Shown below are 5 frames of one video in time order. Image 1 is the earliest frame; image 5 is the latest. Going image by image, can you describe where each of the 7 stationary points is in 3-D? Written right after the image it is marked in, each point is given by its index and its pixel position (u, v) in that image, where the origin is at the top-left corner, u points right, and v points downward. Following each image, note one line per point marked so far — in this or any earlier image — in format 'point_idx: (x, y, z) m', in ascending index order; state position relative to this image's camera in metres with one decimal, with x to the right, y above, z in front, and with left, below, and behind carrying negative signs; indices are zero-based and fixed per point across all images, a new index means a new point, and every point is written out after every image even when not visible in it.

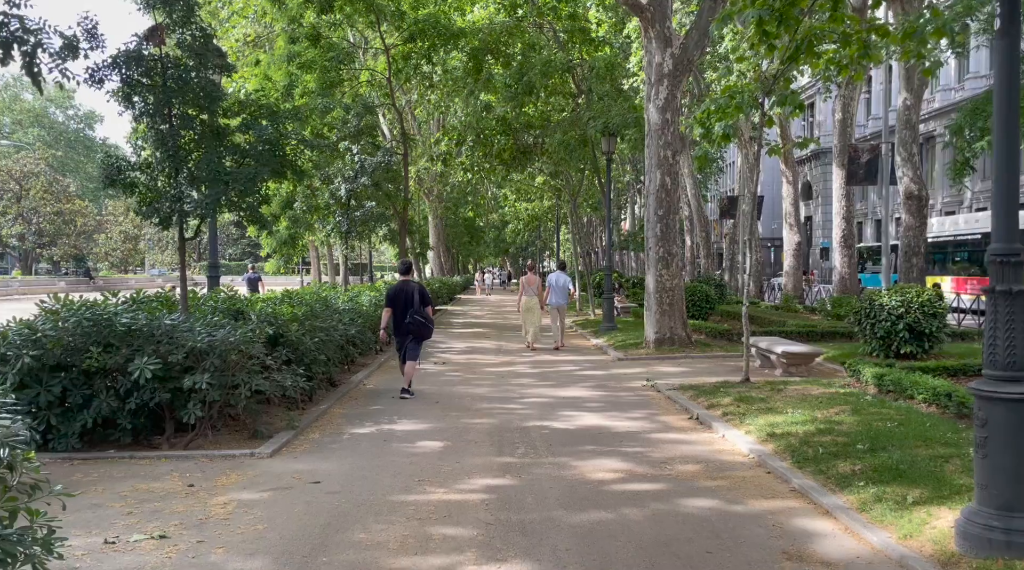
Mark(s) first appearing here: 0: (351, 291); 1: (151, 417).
0: (-3.1, -0.1, +17.0) m
1: (-3.3, -1.2, +8.0) m
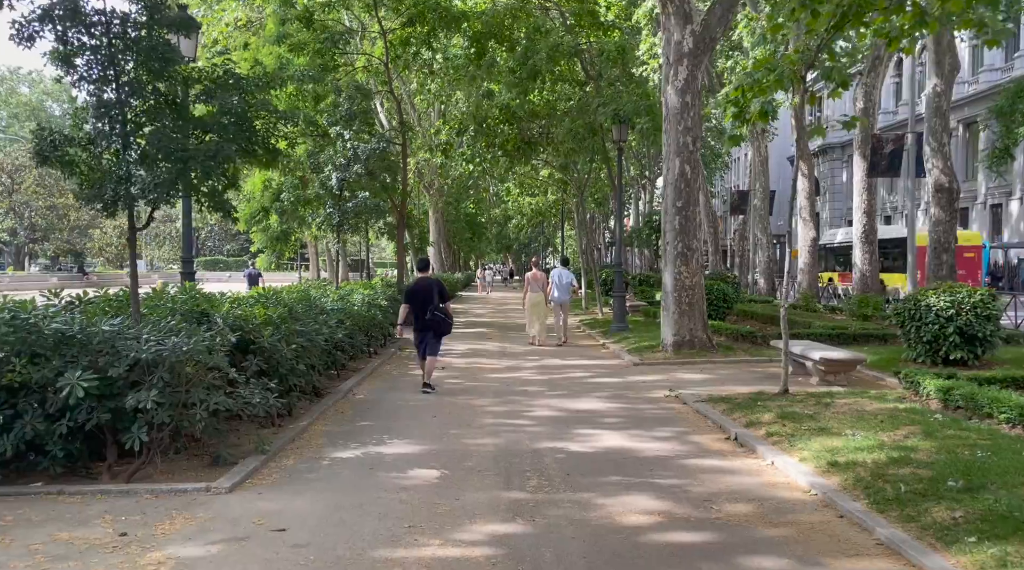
0: (-3.0, -0.1, +15.7) m
1: (-3.2, -1.2, +6.7) m
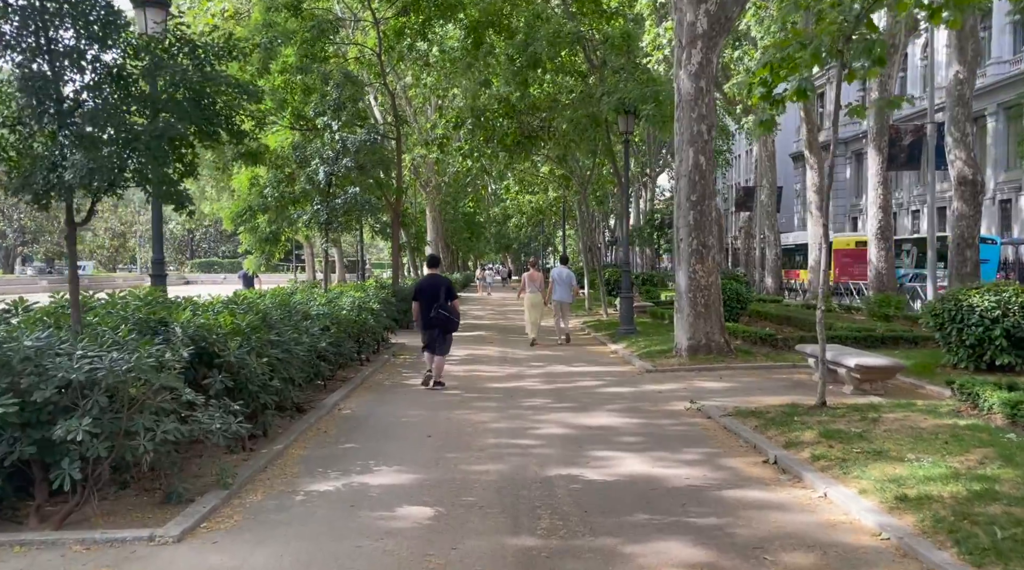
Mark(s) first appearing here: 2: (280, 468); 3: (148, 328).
0: (-3.0, -0.1, +14.6) m
1: (-3.2, -1.2, +5.6) m
2: (-1.9, -1.5, +7.1) m
3: (-2.8, -0.3, +6.9) m
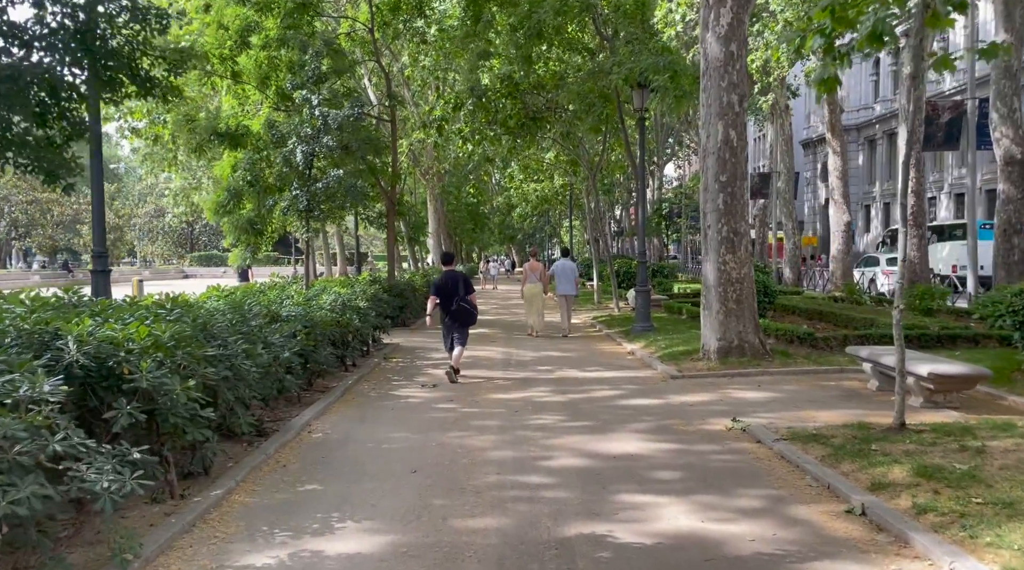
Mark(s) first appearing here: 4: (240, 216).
0: (-2.9, -0.1, +12.8) m
1: (-3.1, -1.3, +3.9) m
2: (-1.8, -1.5, +5.4) m
3: (-2.8, -0.3, +5.2) m
4: (-5.5, +1.4, +17.9) m
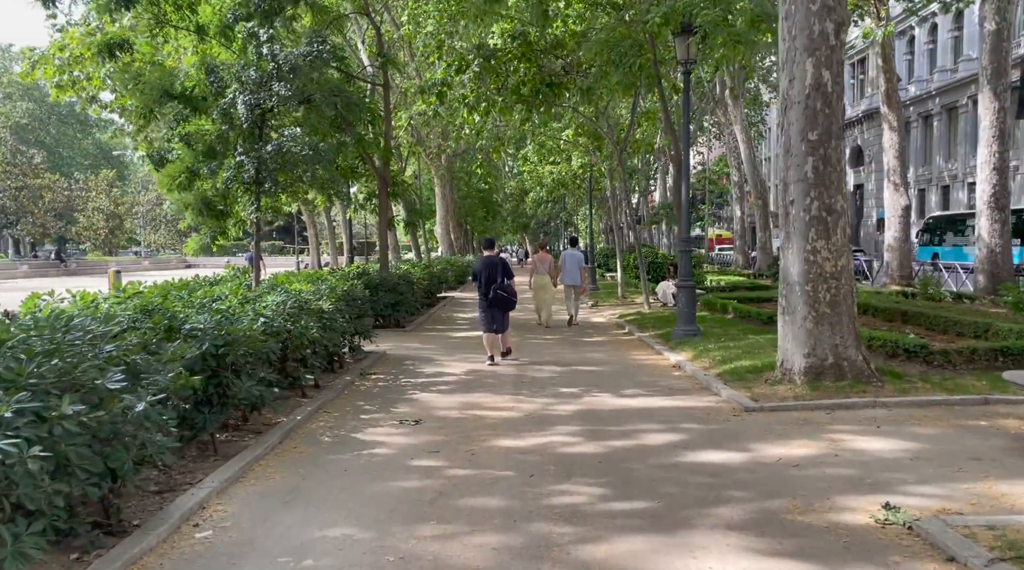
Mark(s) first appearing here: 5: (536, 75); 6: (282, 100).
0: (-2.8, 0.0, +9.7) m
1: (-3.1, -1.3, +0.8) m
2: (-1.8, -1.5, +2.3) m
3: (-2.8, -0.4, +2.0) m
4: (-5.3, +1.5, +14.7) m
5: (+0.5, +4.6, +18.9) m
6: (-3.0, +2.5, +12.6) m
